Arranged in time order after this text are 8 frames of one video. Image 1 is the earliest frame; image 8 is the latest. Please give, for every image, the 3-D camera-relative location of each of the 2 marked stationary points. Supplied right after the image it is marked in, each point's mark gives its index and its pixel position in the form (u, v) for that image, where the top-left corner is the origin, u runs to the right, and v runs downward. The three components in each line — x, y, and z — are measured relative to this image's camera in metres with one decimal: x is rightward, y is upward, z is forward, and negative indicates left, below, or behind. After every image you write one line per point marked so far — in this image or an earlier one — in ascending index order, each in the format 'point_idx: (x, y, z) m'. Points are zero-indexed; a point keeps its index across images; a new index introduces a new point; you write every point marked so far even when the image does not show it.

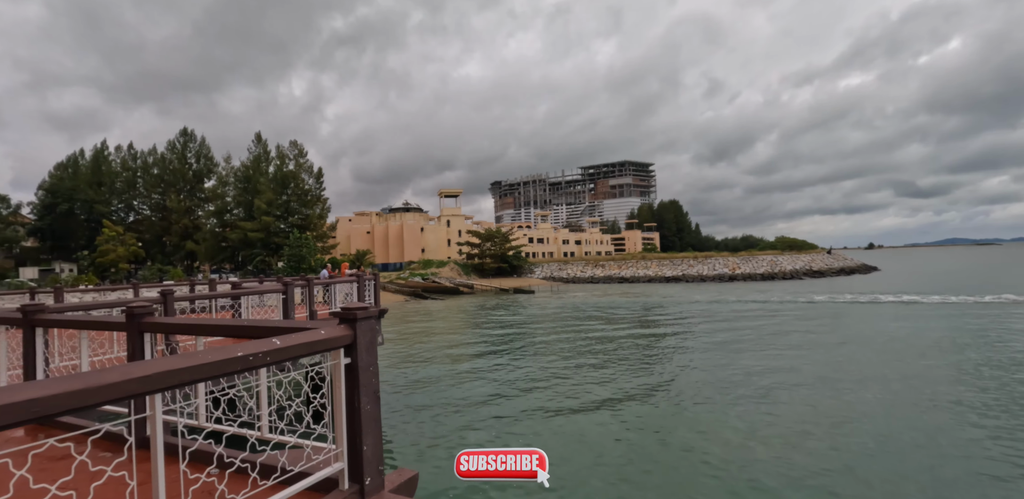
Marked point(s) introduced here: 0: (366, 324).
0: (-0.9, -0.5, +3.0) m
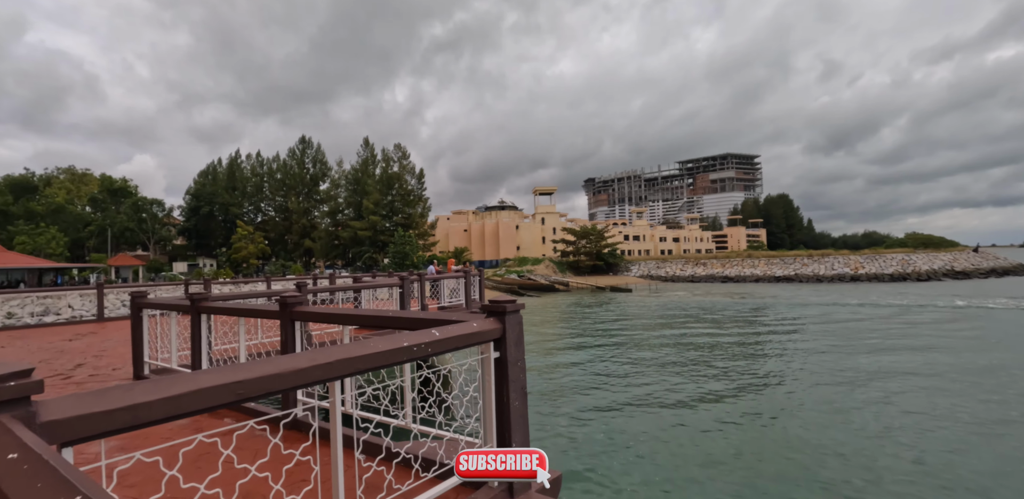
0: (0.0, -0.4, +2.9) m
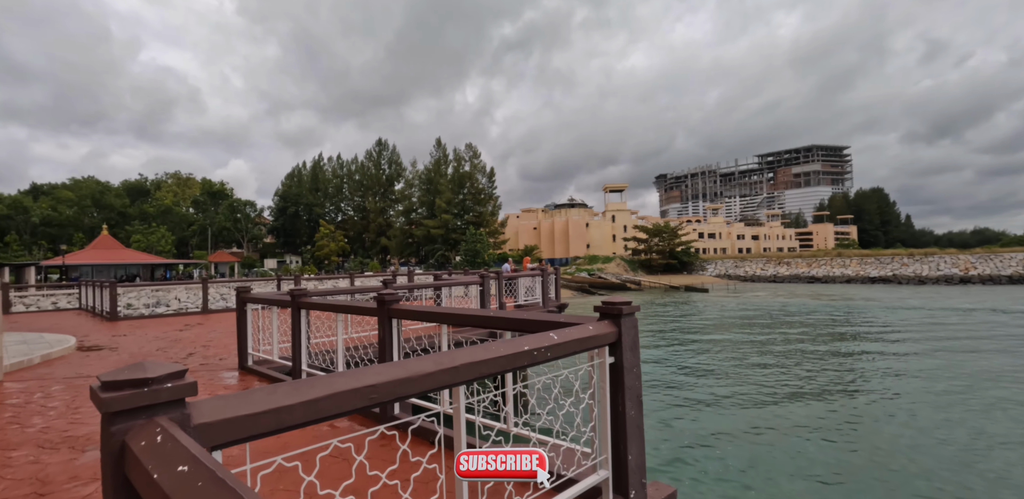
0: (+0.6, -0.4, +2.6) m
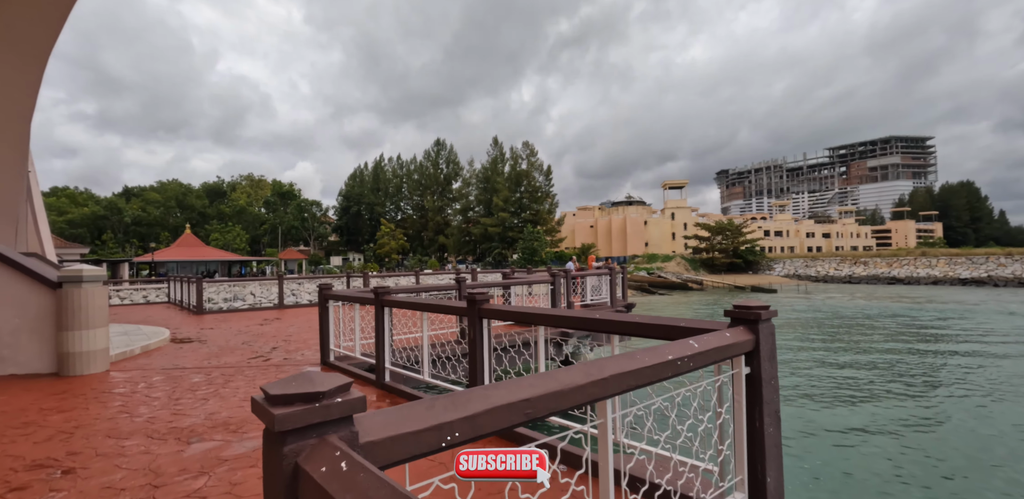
0: (+1.2, -0.4, +2.3) m
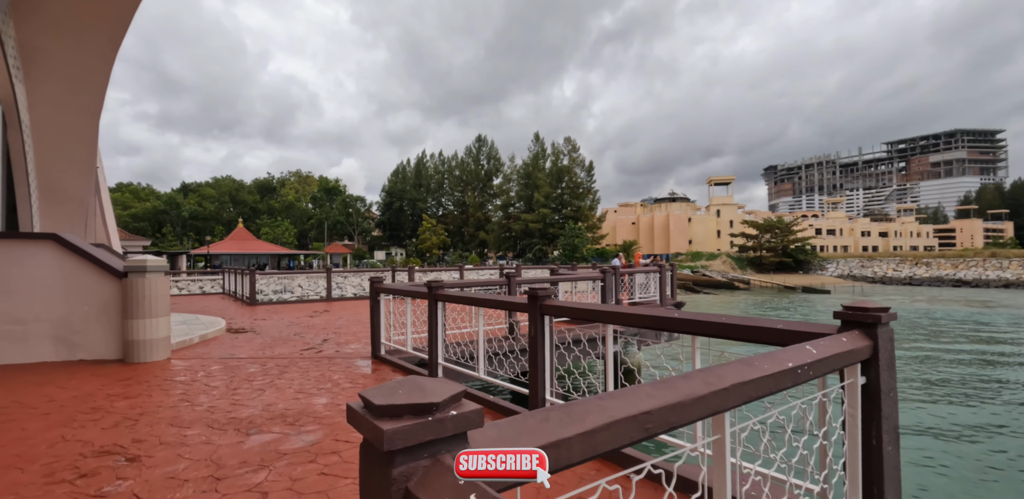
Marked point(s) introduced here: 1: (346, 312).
0: (+1.5, -0.3, +2.0) m
1: (-3.5, -1.3, +10.5) m
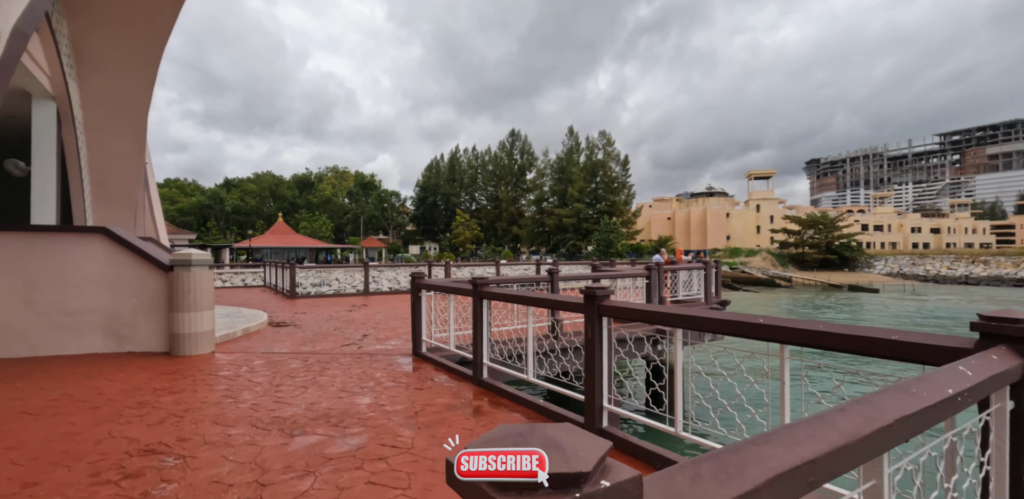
0: (+1.8, -0.3, +1.7) m
1: (-2.7, -1.2, +10.5) m
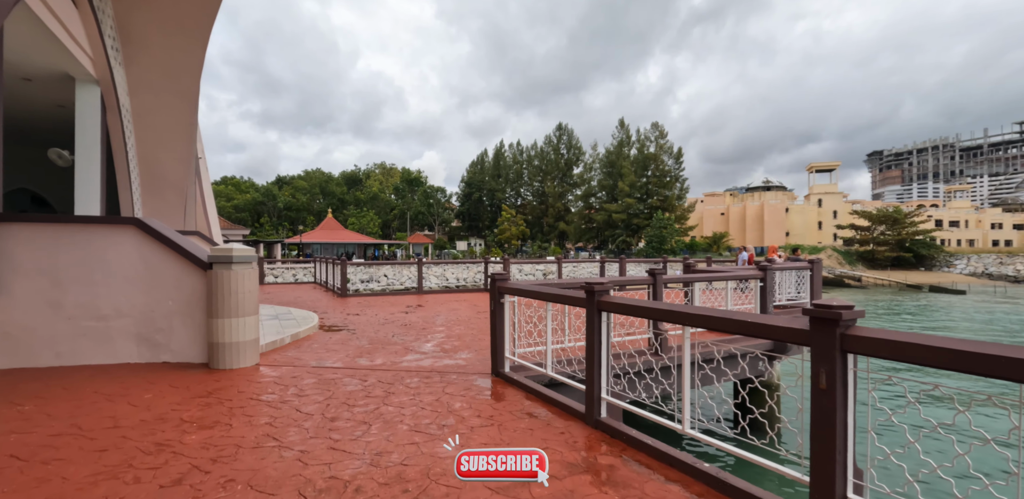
0: (+2.4, -0.3, +0.4) m
1: (-1.3, -1.1, +9.5) m
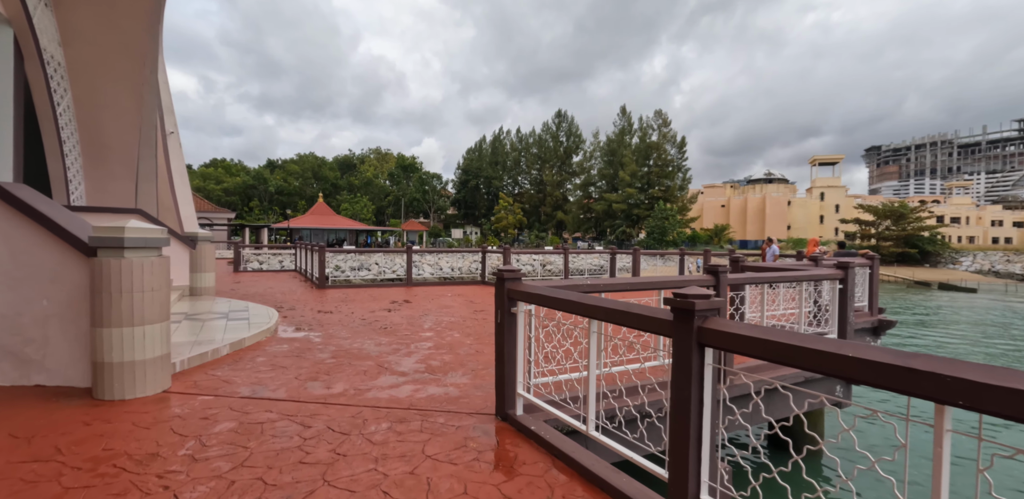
0: (+2.6, -0.4, -1.1) m
1: (-1.3, -0.9, +8.1) m
